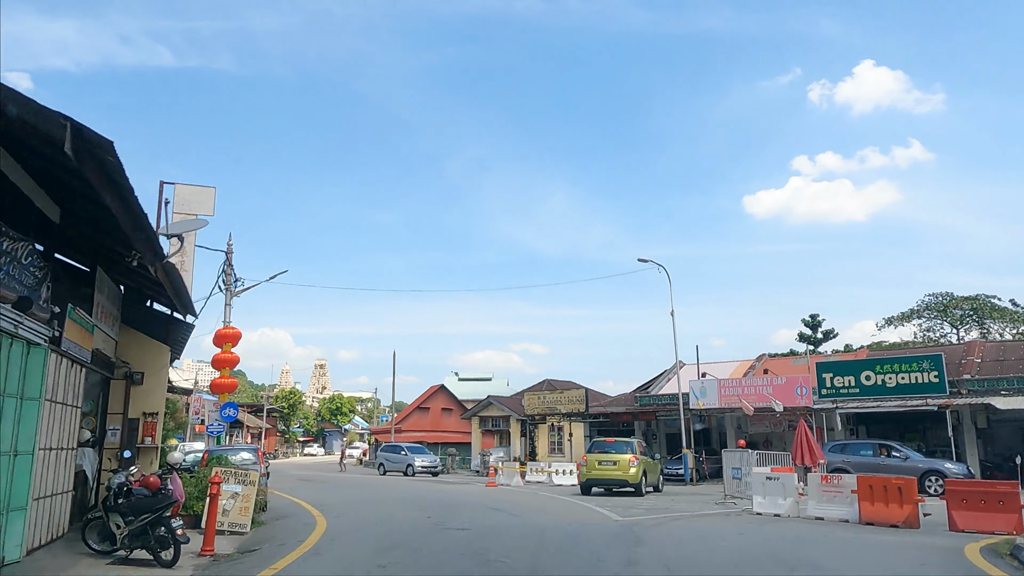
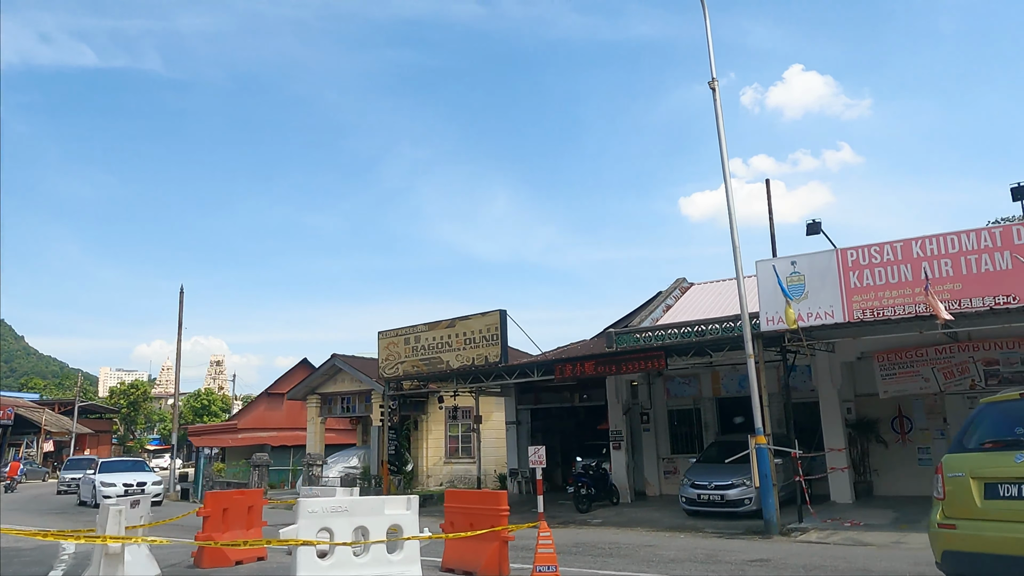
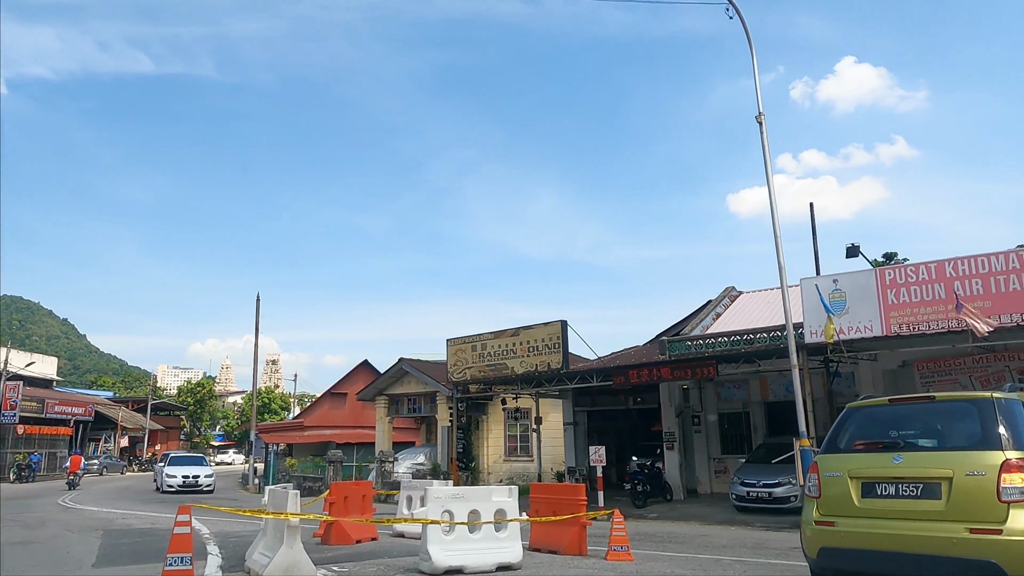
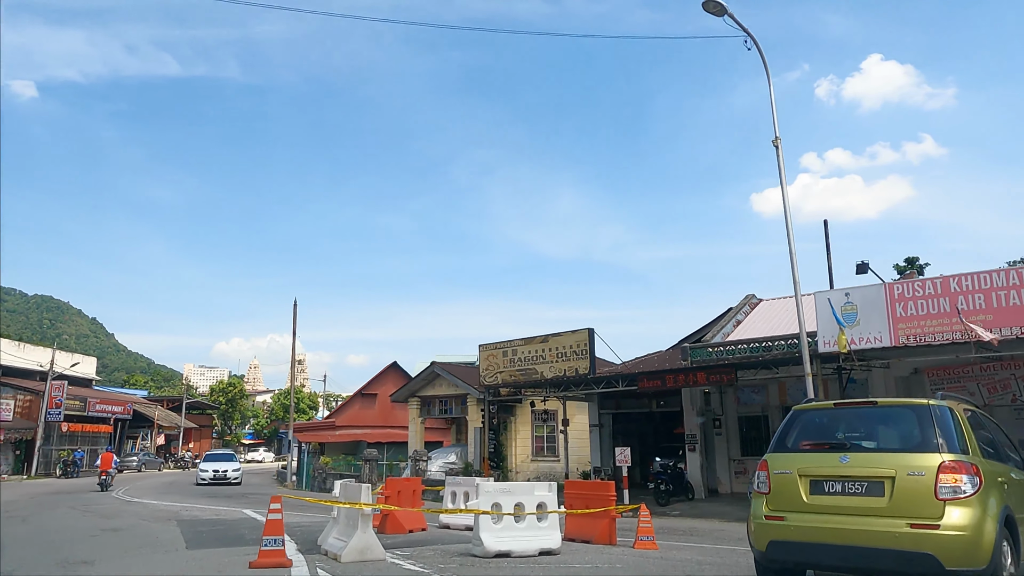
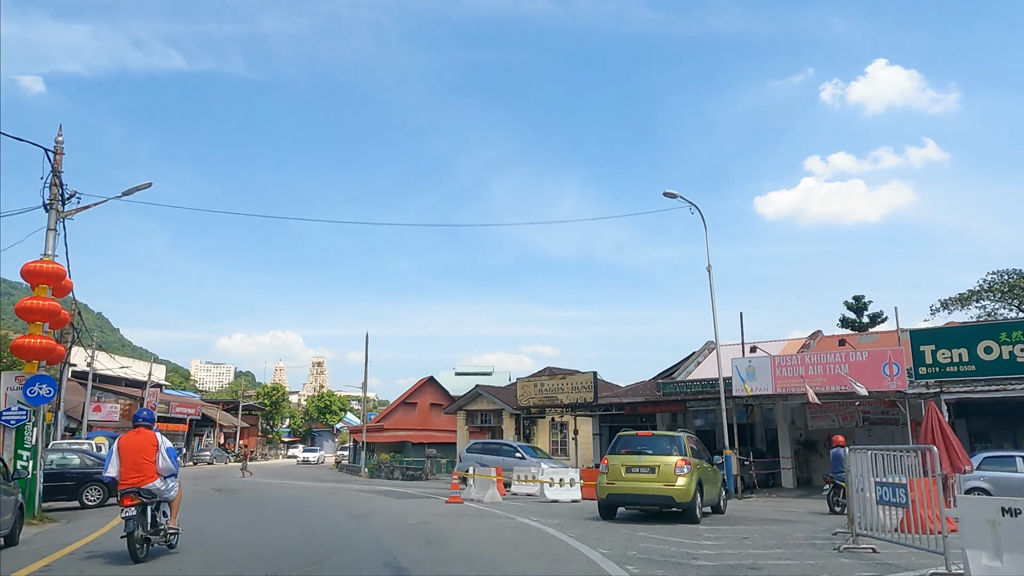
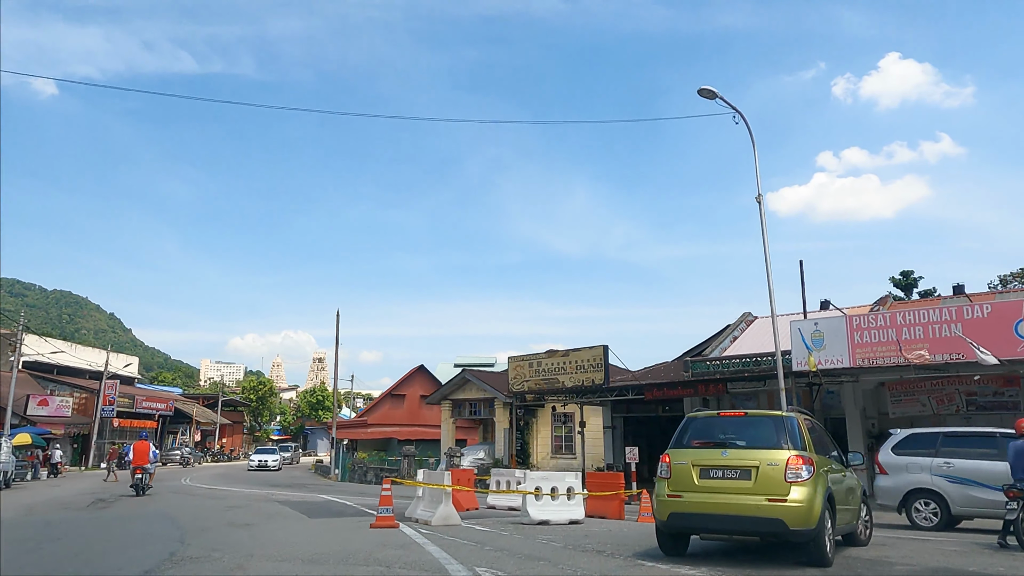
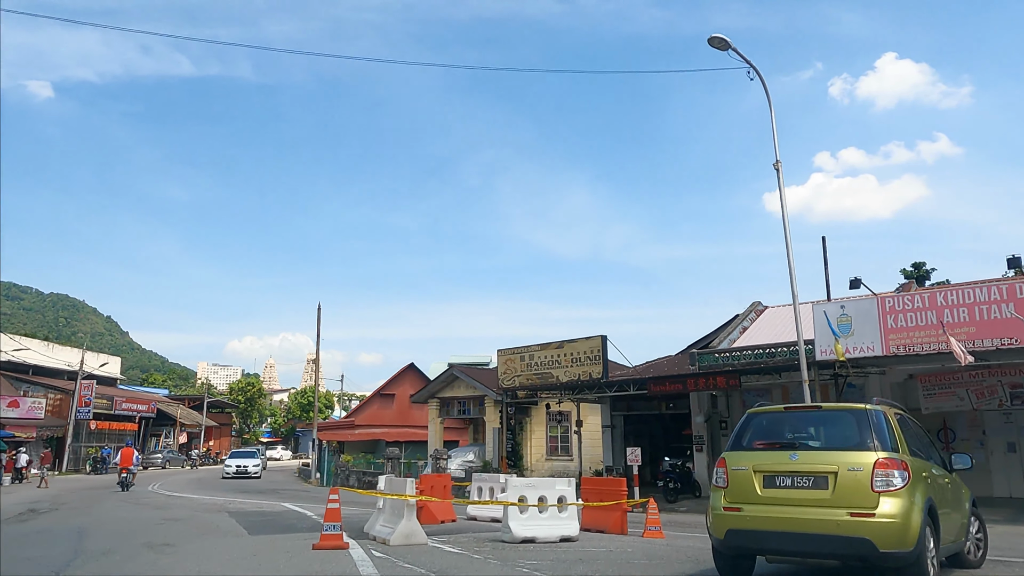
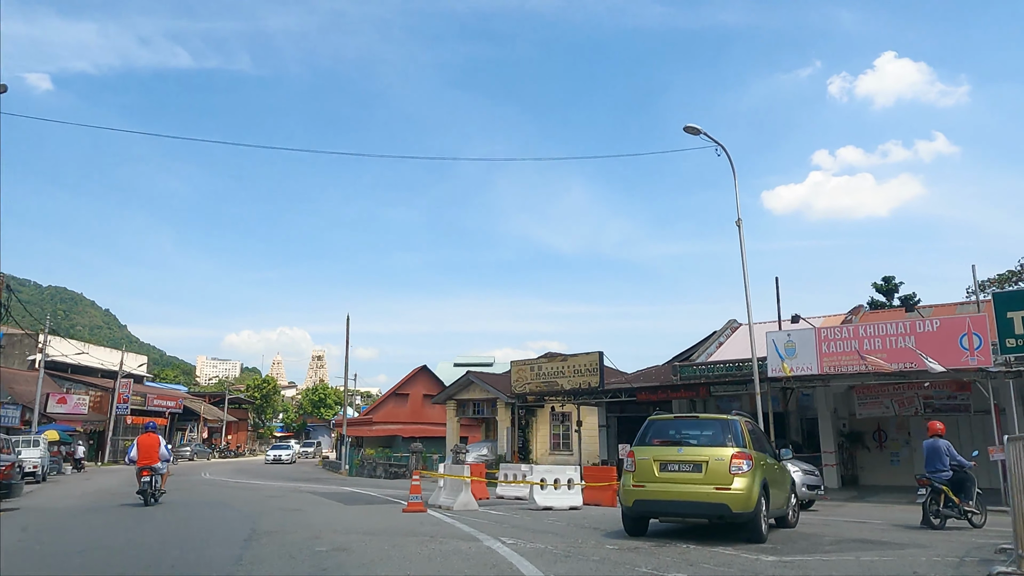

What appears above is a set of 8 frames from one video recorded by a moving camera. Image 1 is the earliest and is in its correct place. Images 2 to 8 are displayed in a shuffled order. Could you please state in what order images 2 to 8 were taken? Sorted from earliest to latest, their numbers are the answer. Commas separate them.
5, 8, 6, 7, 4, 3, 2
